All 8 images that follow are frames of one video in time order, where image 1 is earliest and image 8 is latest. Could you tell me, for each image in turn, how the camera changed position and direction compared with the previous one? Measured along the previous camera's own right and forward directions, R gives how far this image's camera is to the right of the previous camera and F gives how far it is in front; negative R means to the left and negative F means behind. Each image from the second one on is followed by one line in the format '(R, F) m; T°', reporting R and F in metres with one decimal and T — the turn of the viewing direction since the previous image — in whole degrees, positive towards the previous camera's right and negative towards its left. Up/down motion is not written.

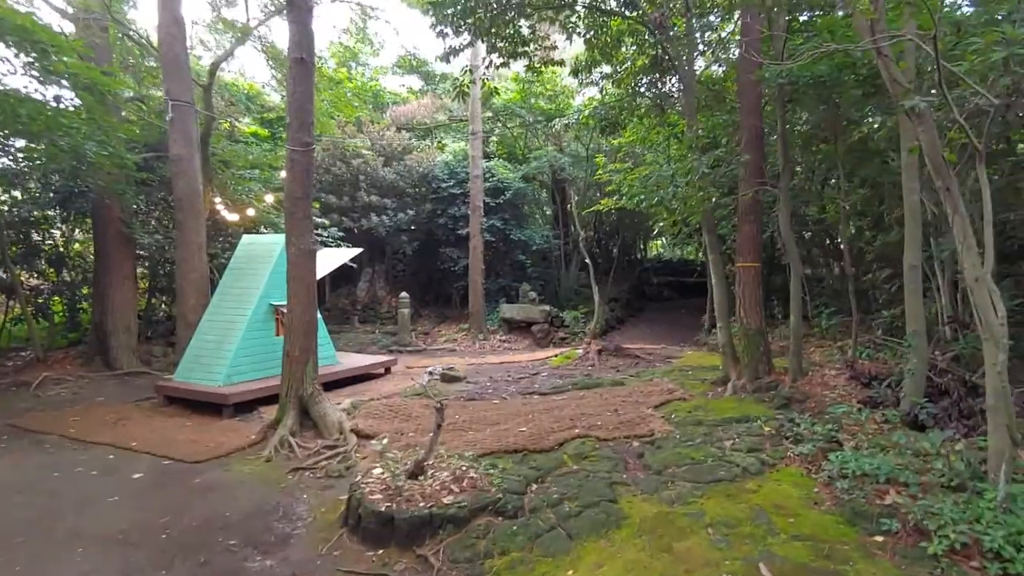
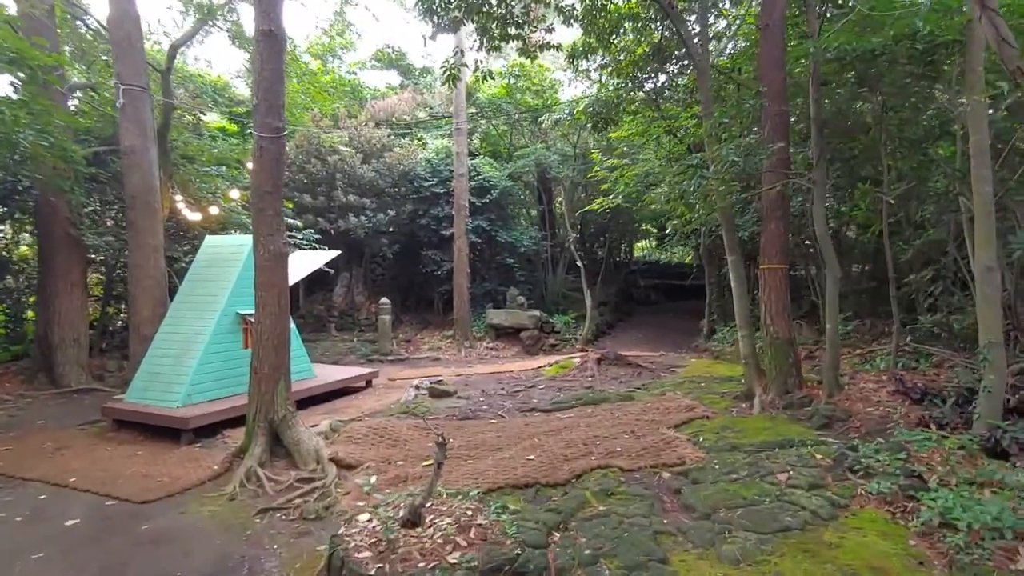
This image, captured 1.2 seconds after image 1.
(-0.2, +0.7) m; +2°
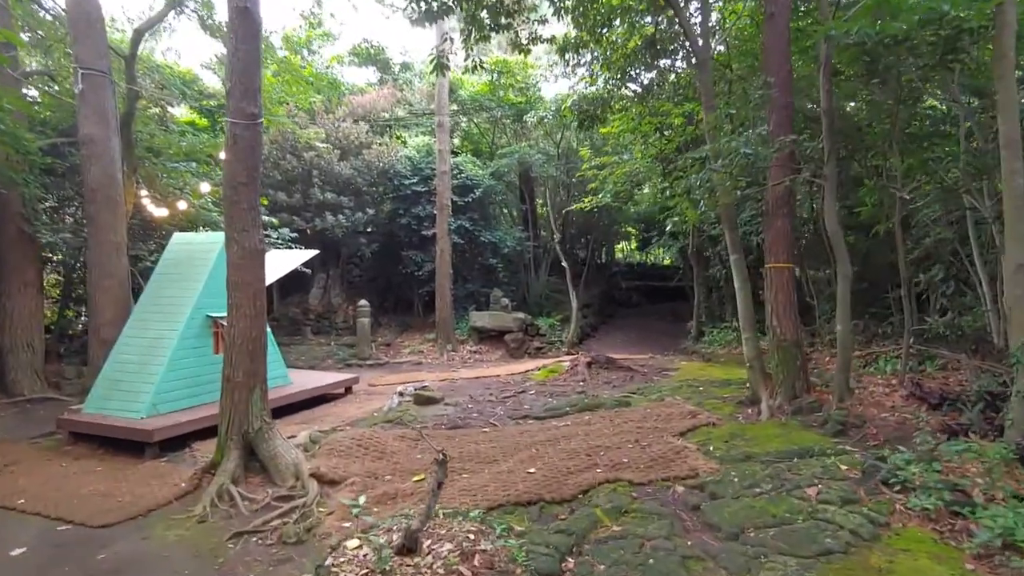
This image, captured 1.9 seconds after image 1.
(-0.2, +0.3) m; +2°
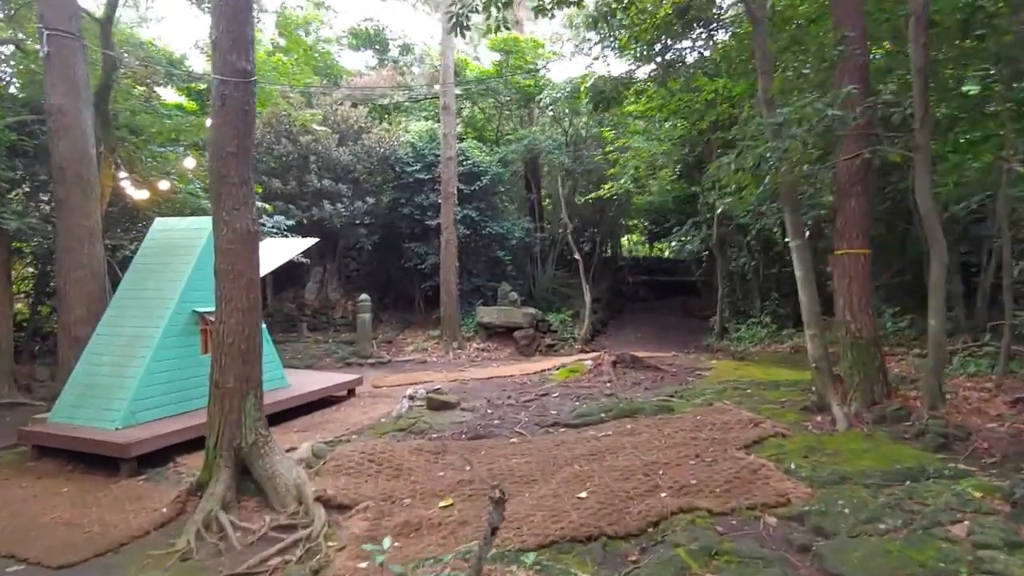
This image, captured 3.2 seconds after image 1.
(-0.3, +0.7) m; +1°
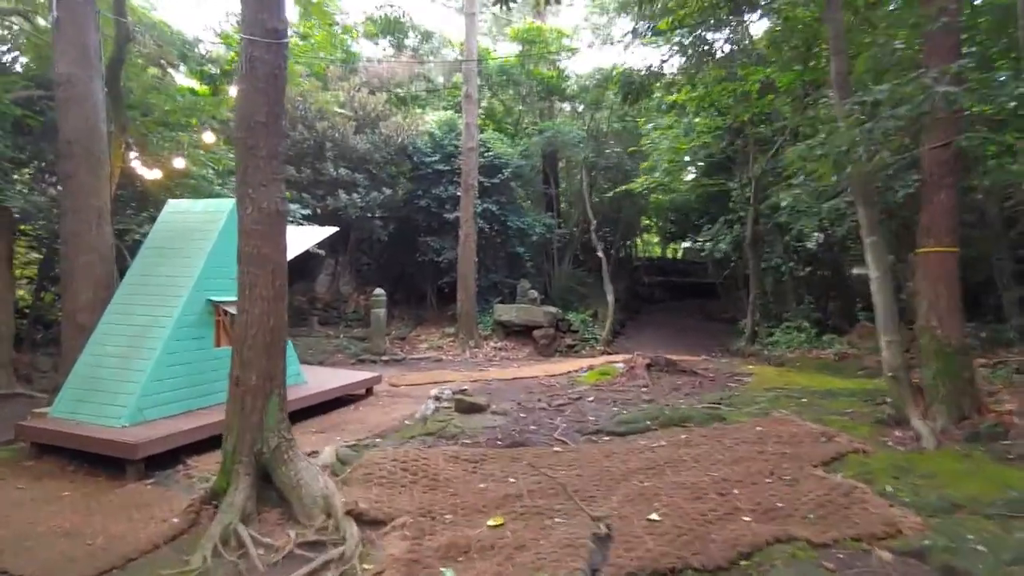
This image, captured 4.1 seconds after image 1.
(-0.4, +0.4) m; 0°
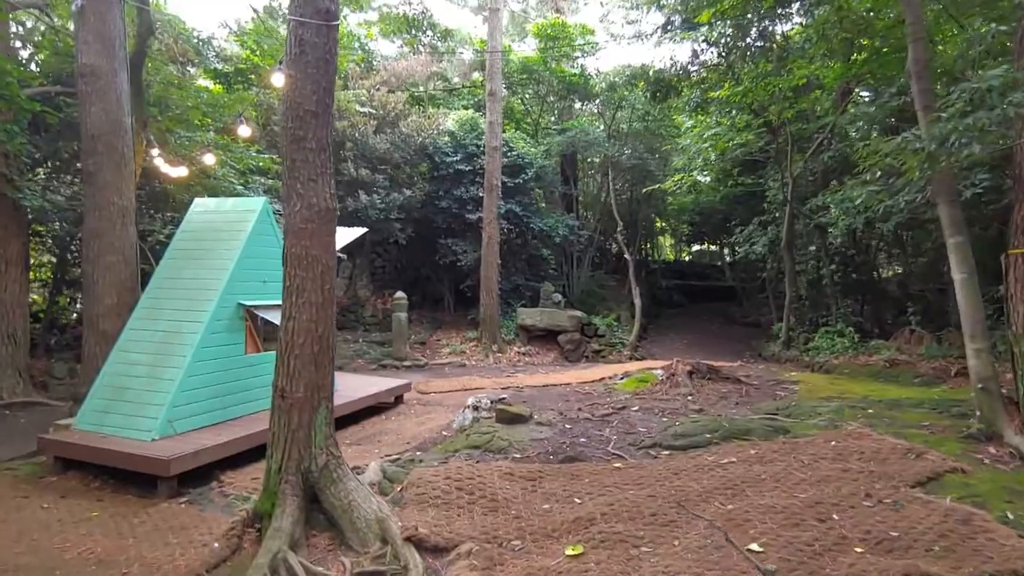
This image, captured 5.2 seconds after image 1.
(-0.4, +0.3) m; 0°
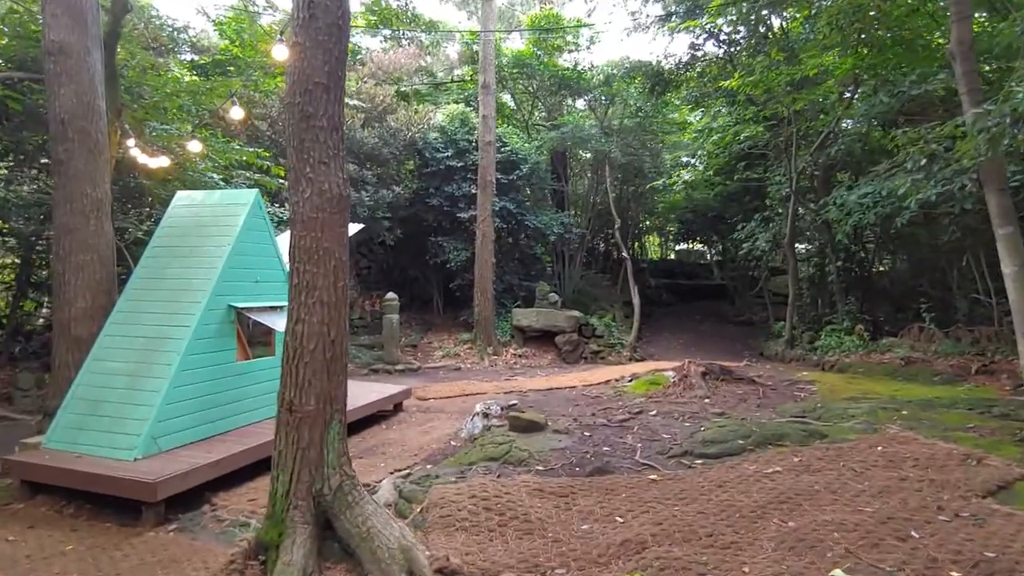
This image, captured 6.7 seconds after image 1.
(-0.3, +0.4) m; +2°
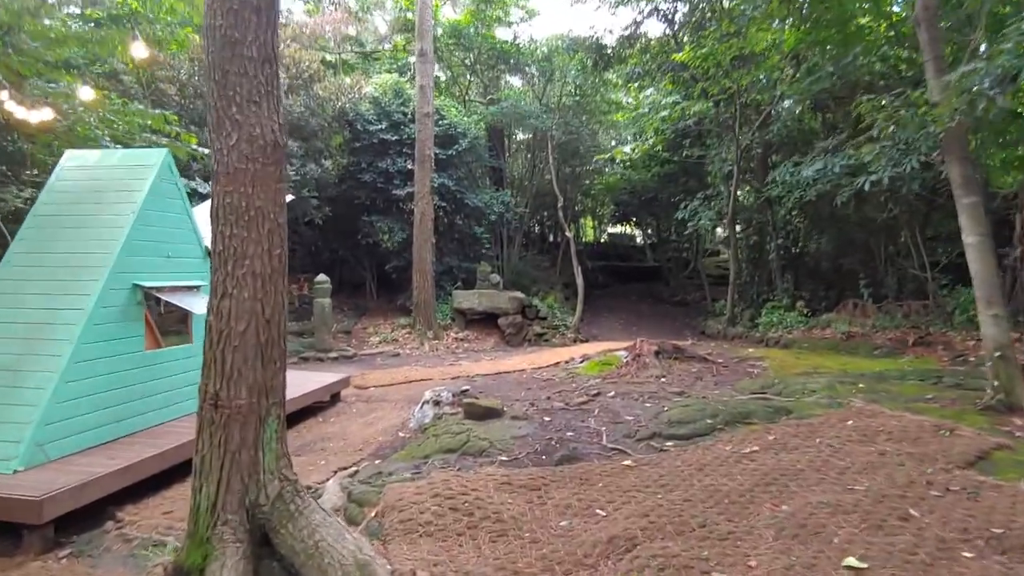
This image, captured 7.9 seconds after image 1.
(-0.2, +0.4) m; +7°
